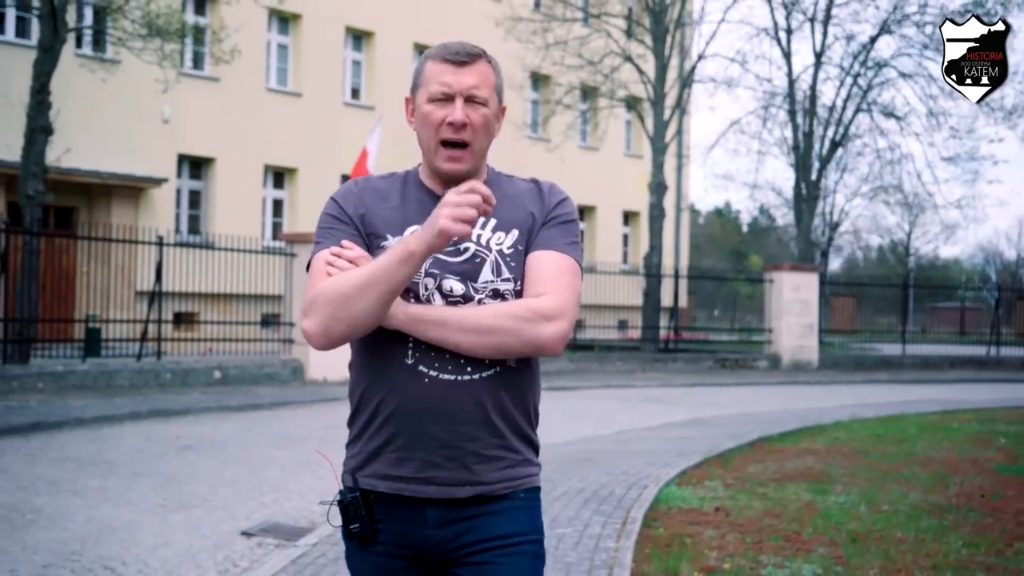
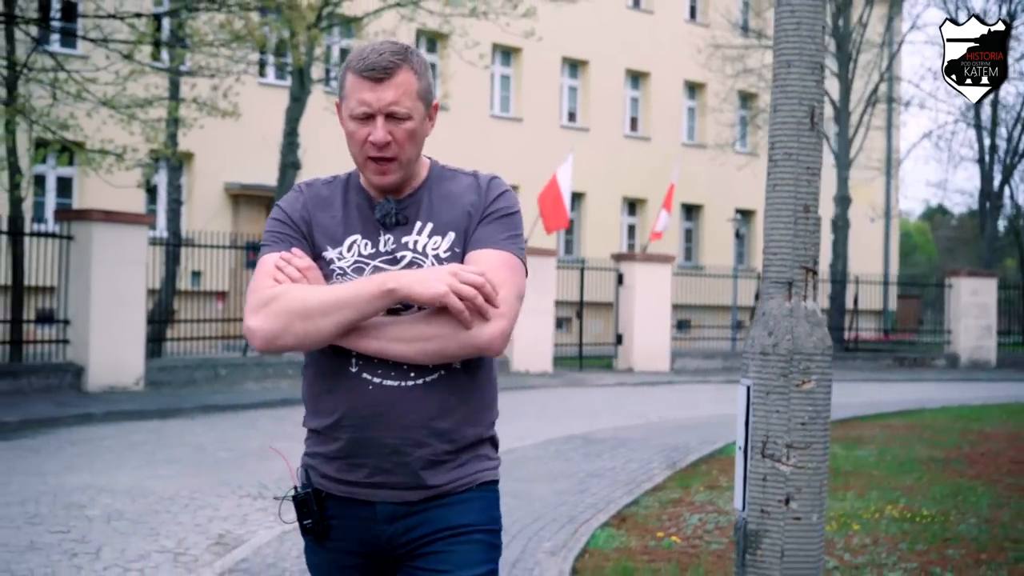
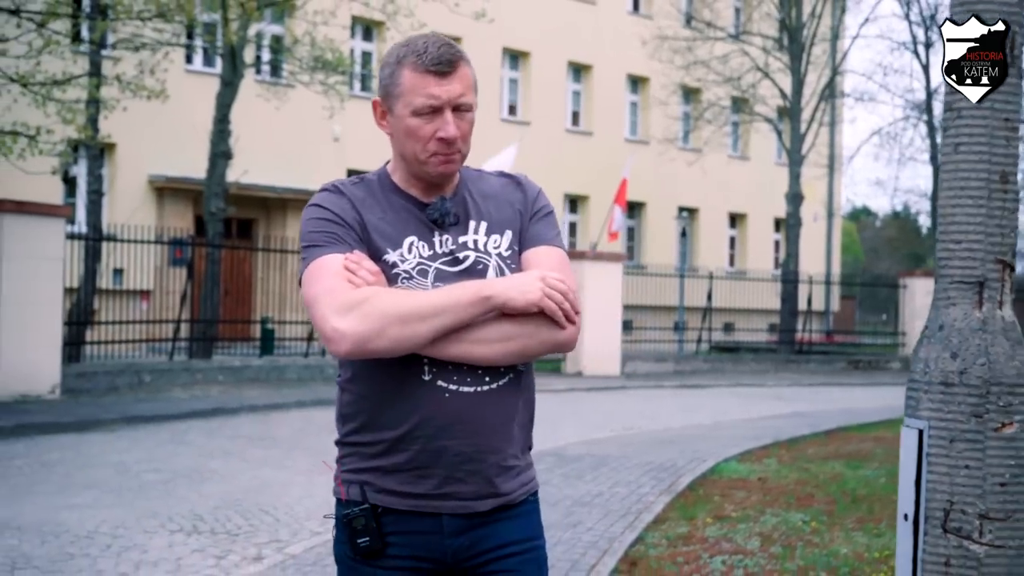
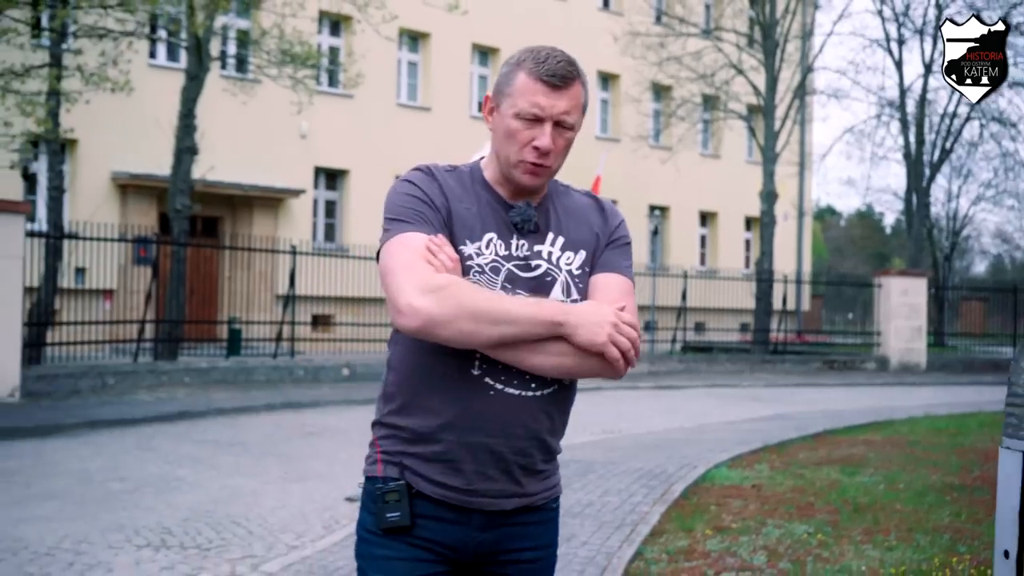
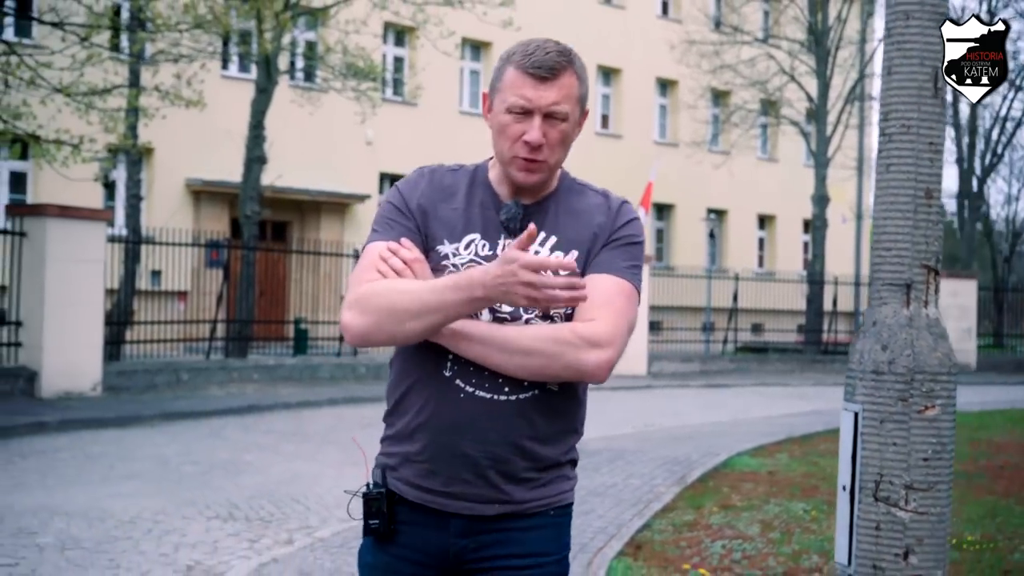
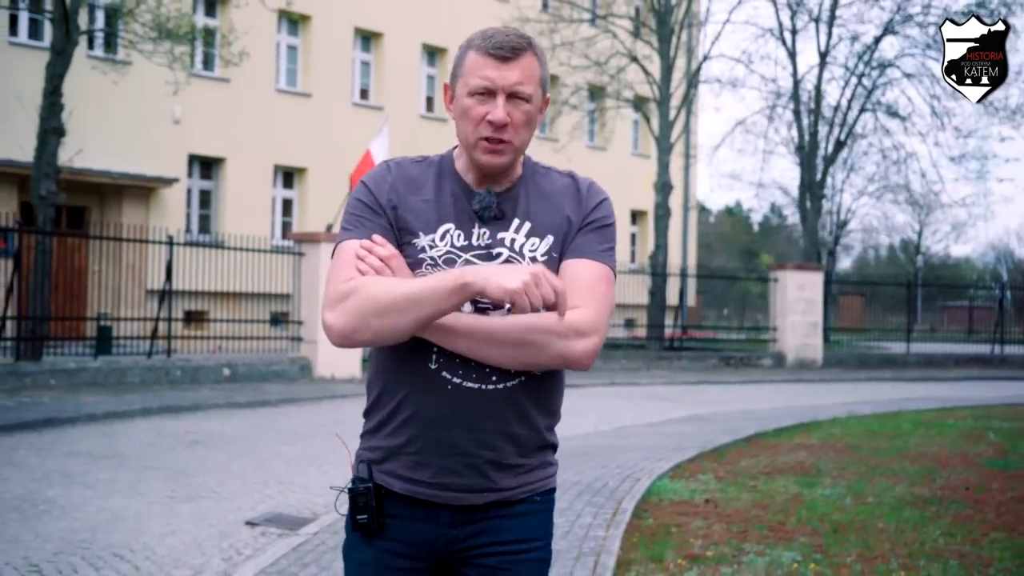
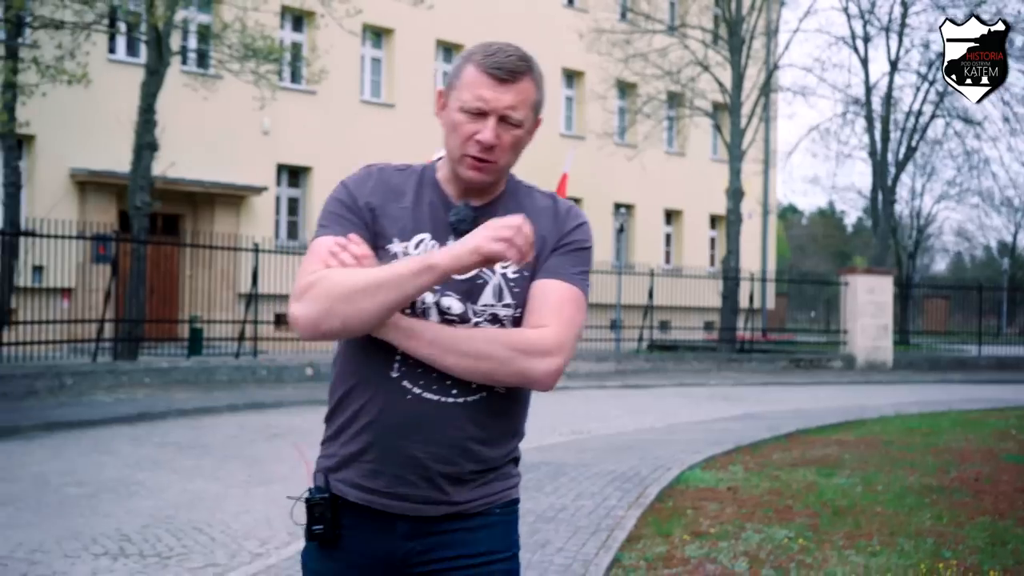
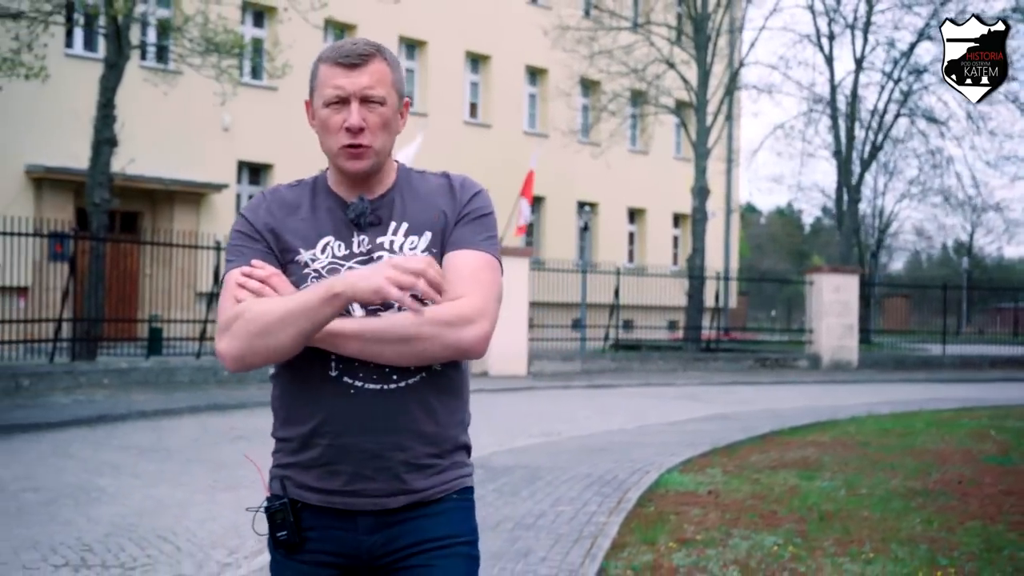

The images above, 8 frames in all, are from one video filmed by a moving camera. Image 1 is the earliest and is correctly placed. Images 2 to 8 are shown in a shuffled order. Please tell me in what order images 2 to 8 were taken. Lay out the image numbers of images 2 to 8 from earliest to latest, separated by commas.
6, 8, 7, 4, 3, 5, 2
